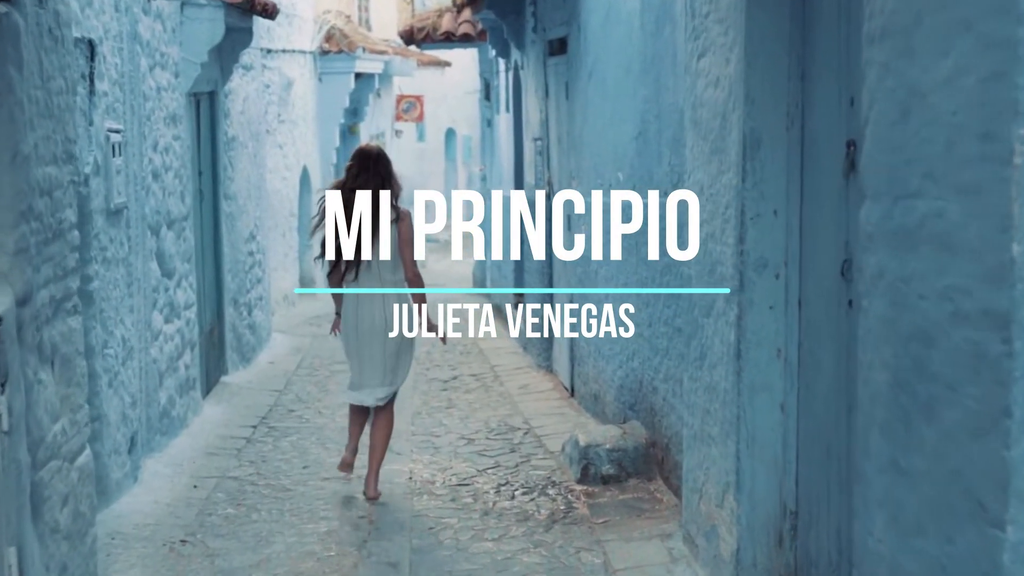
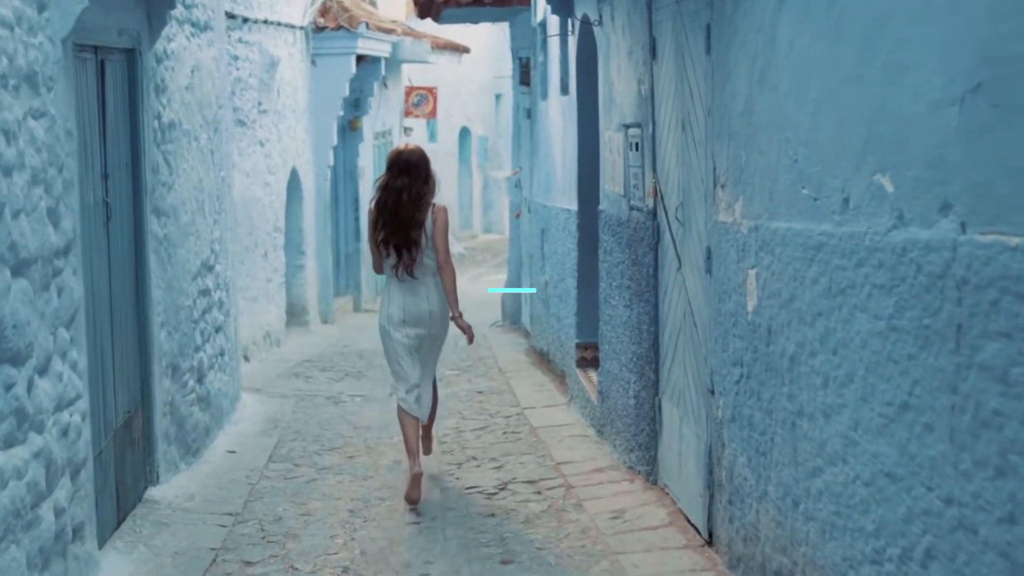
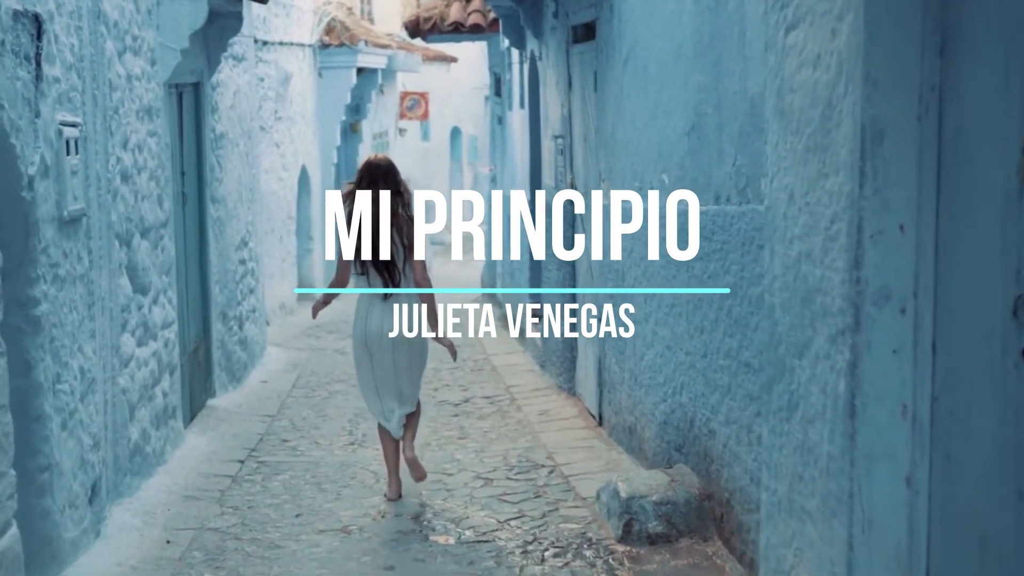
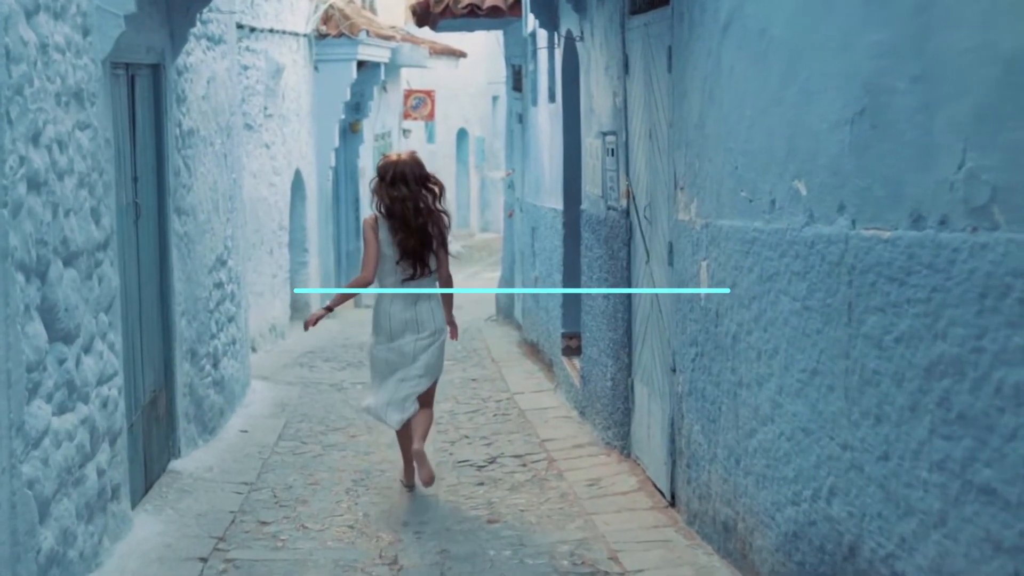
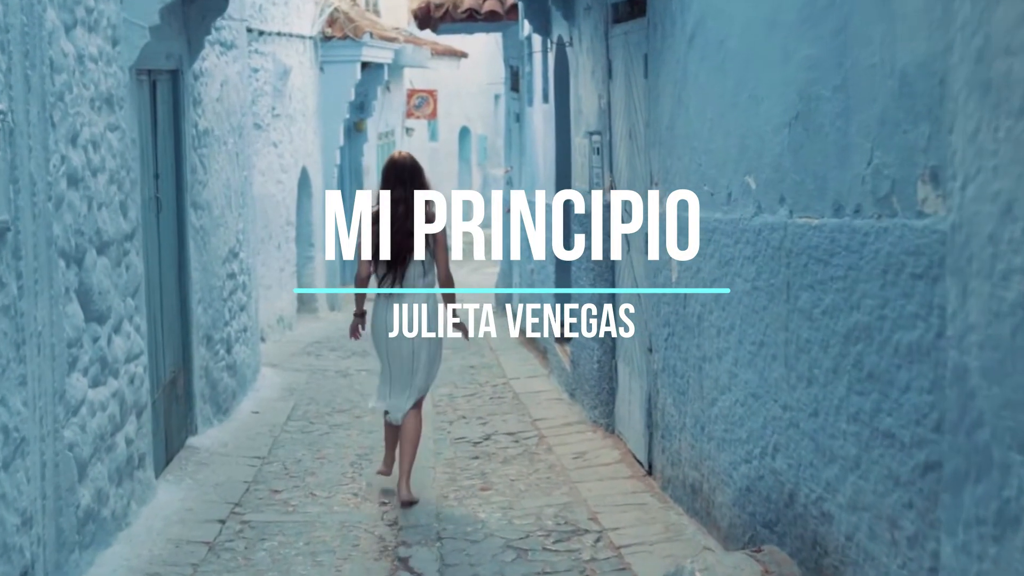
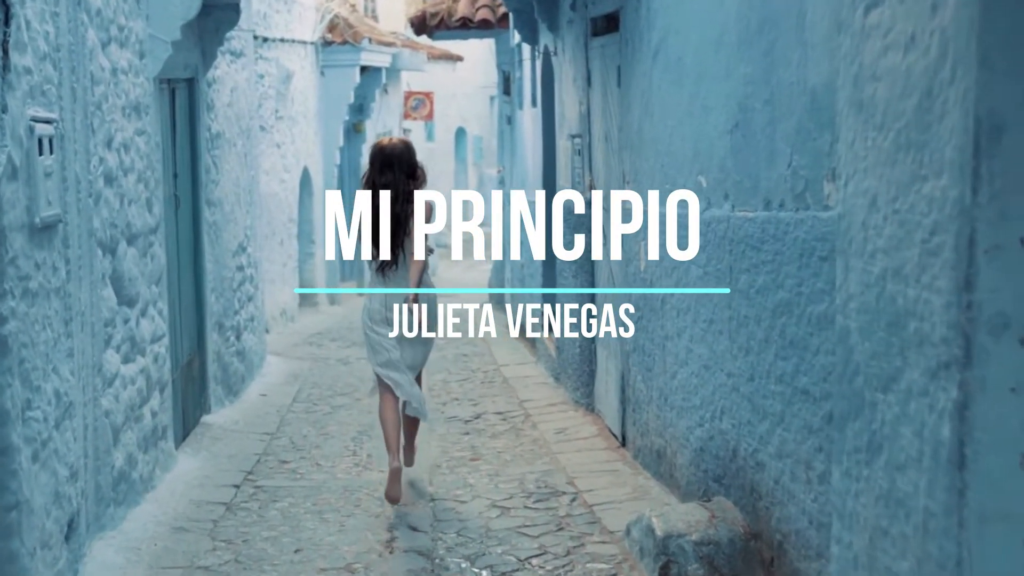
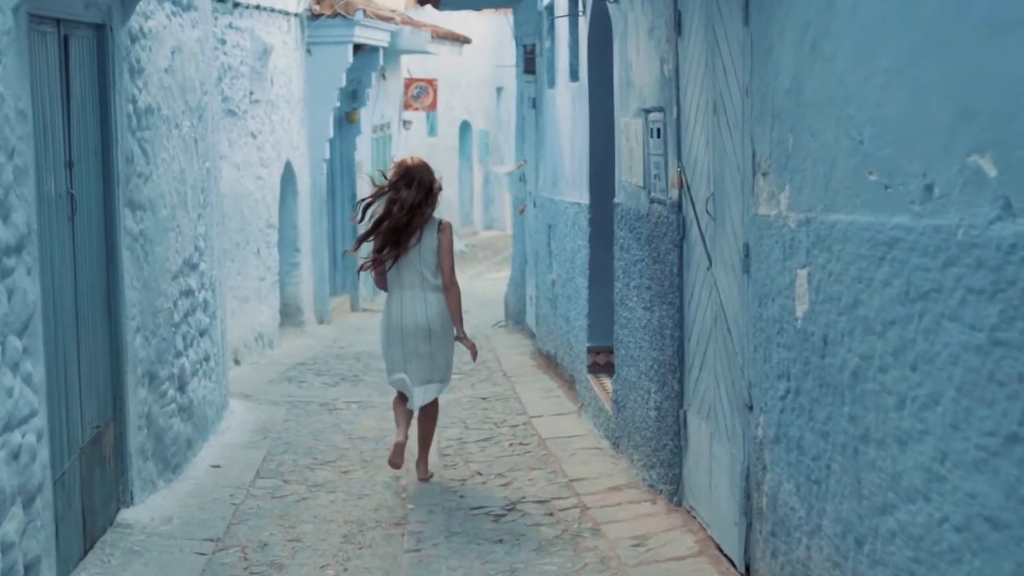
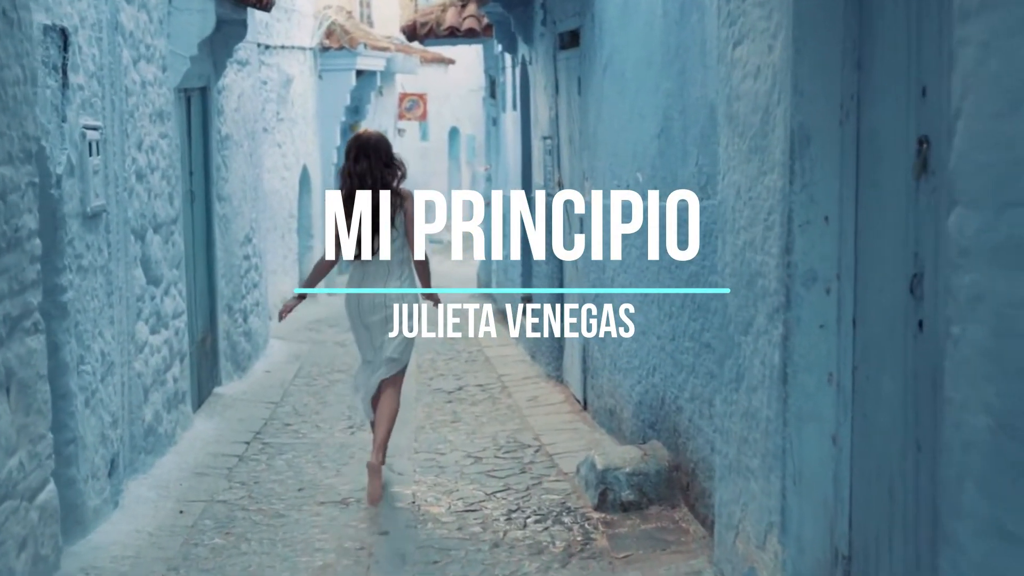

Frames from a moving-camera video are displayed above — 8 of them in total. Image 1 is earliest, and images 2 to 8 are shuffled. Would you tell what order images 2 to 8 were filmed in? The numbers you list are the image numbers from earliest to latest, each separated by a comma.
8, 3, 6, 5, 4, 2, 7
